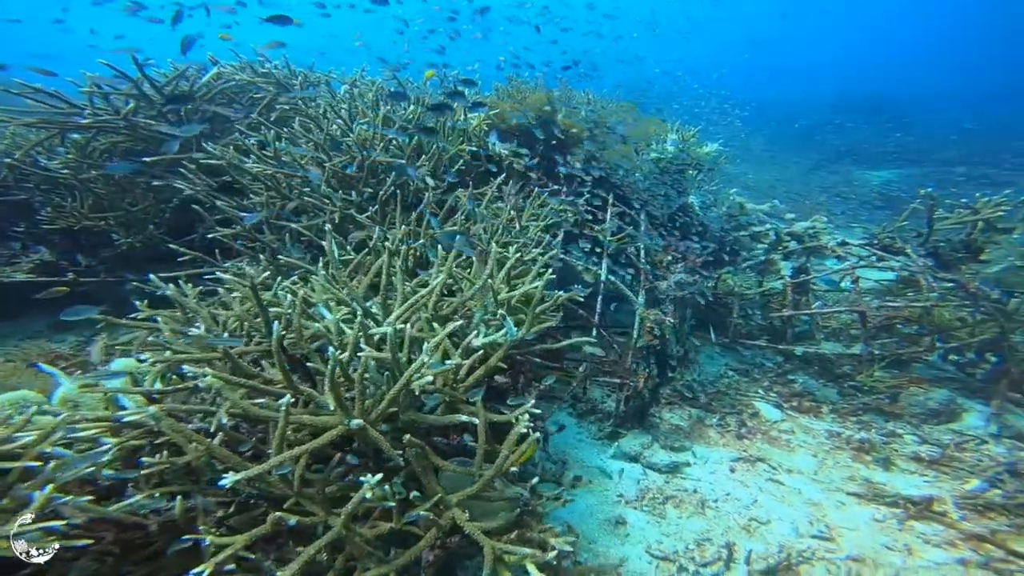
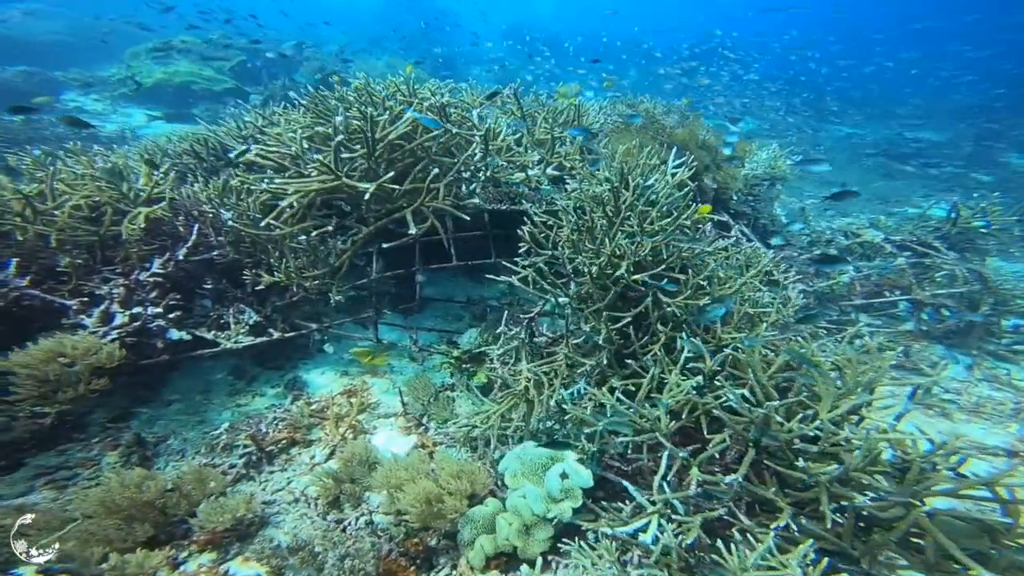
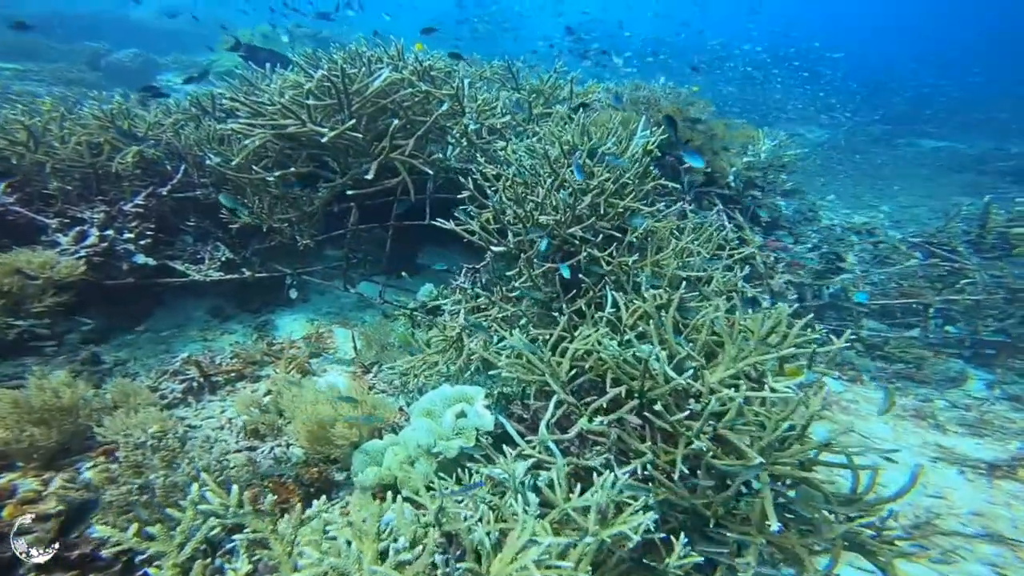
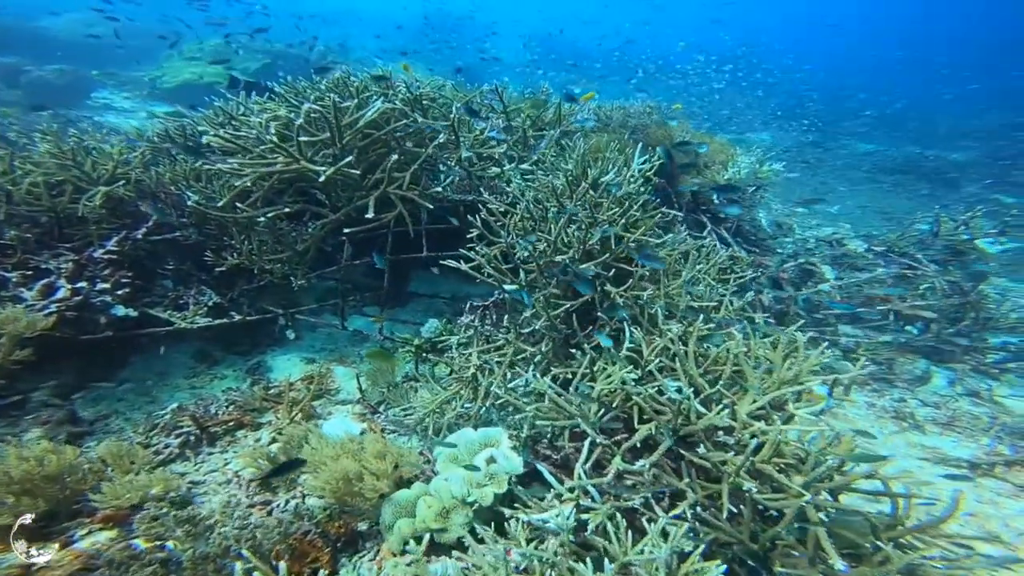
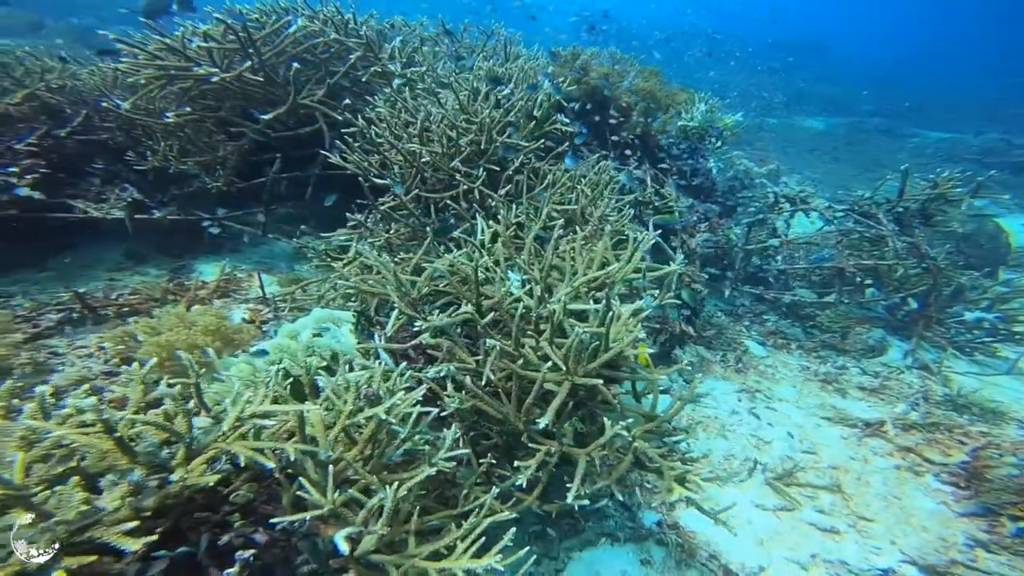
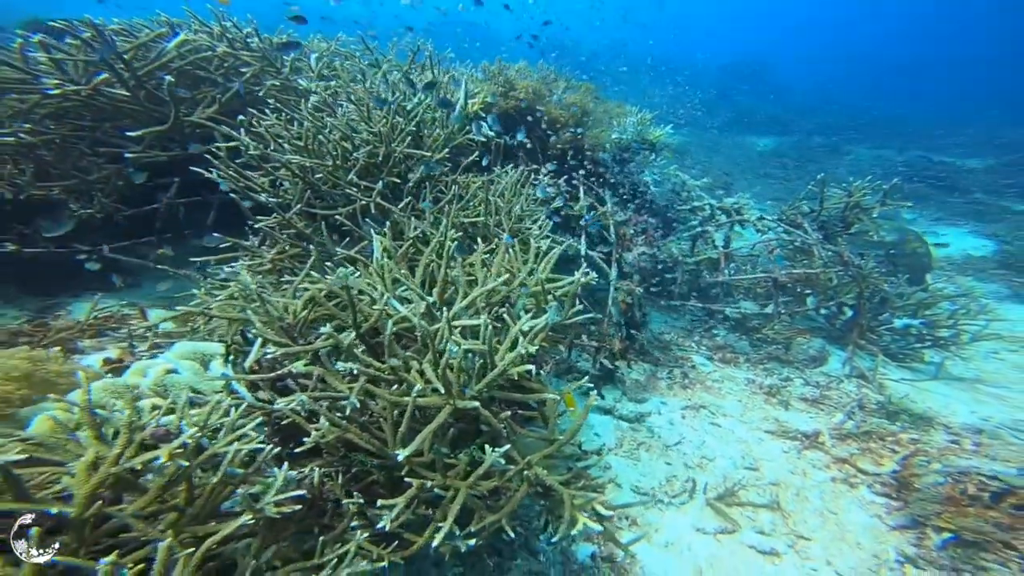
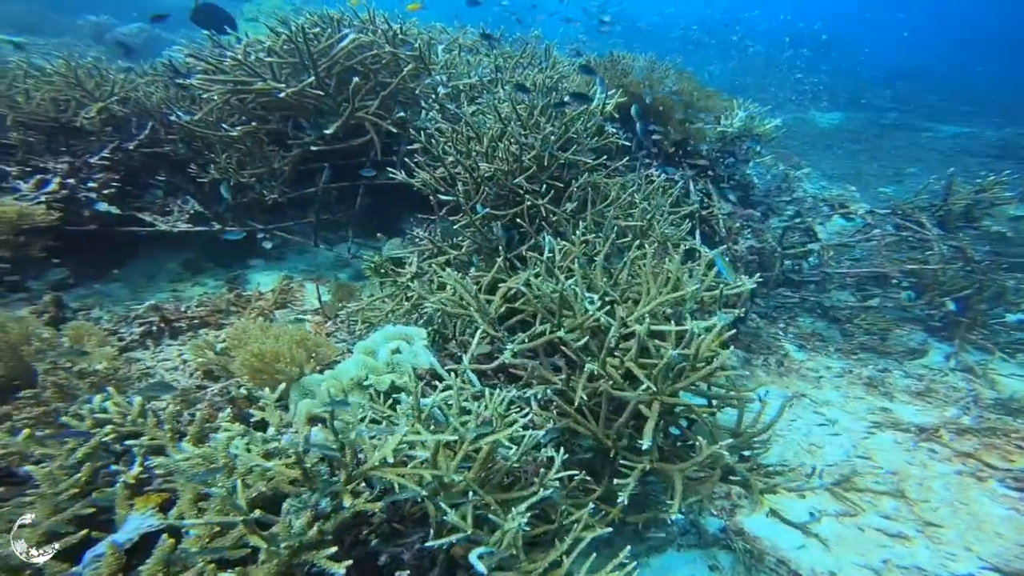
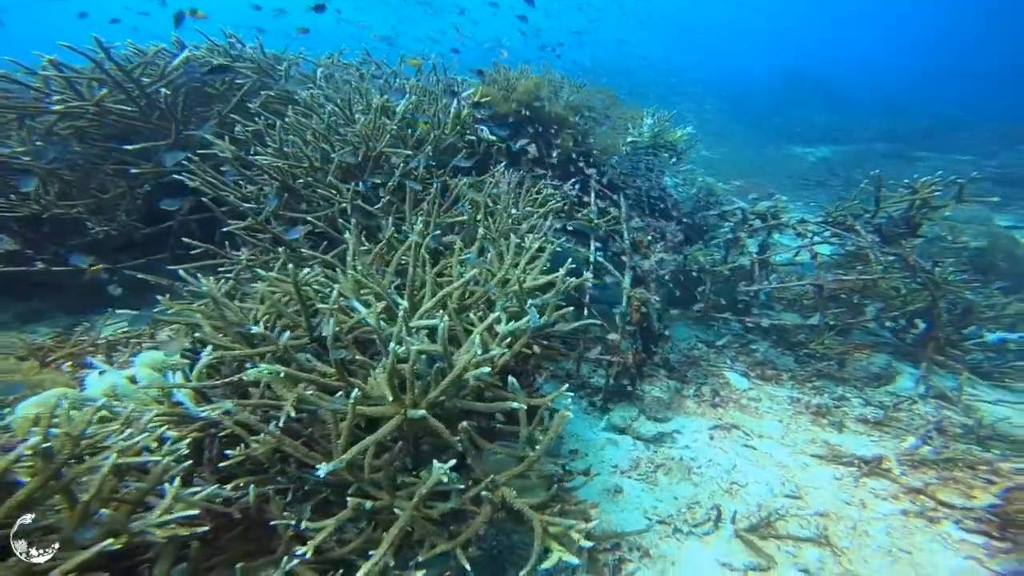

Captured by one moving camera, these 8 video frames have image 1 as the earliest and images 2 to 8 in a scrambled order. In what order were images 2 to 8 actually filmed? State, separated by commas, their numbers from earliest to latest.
8, 6, 5, 7, 3, 4, 2
